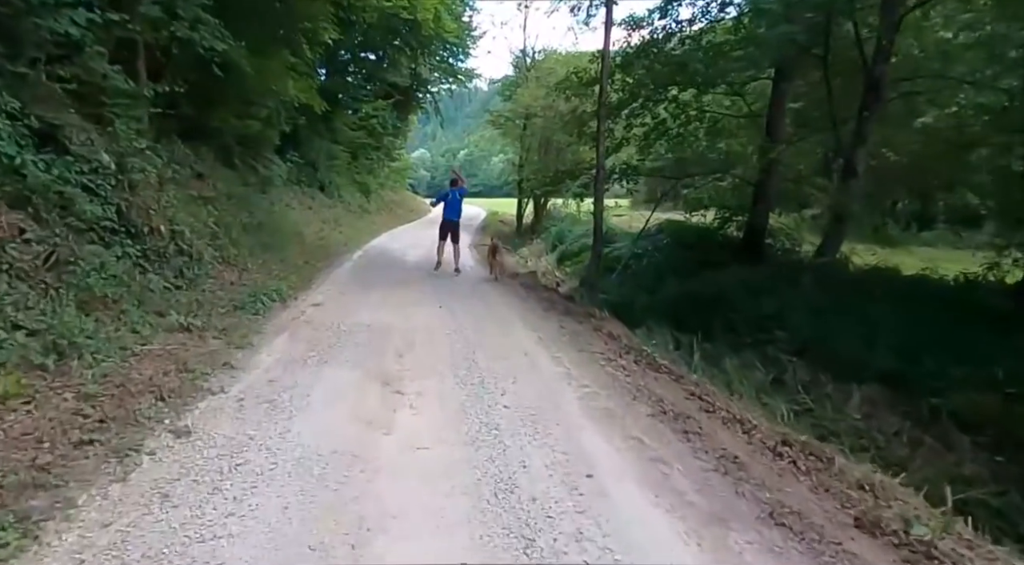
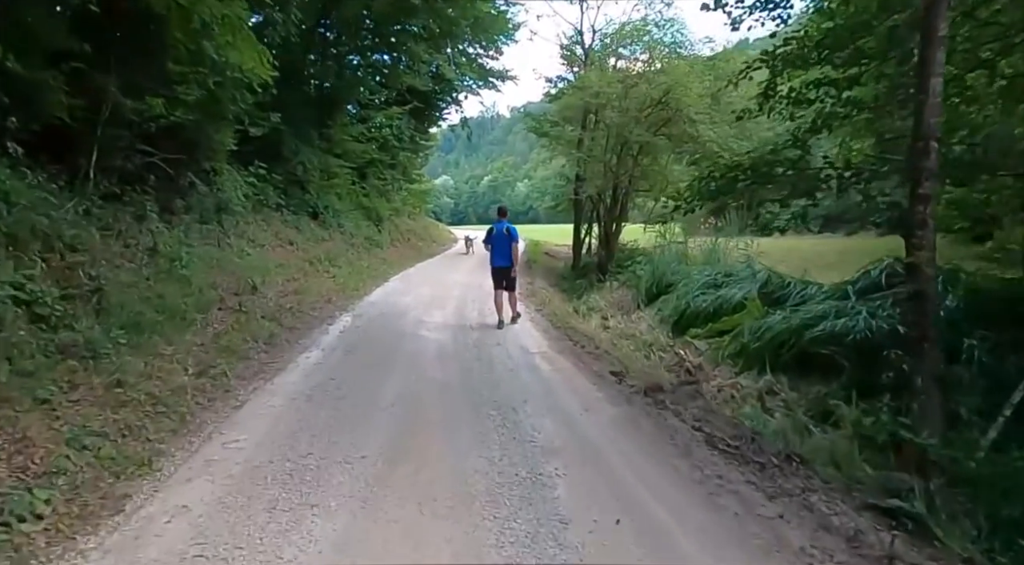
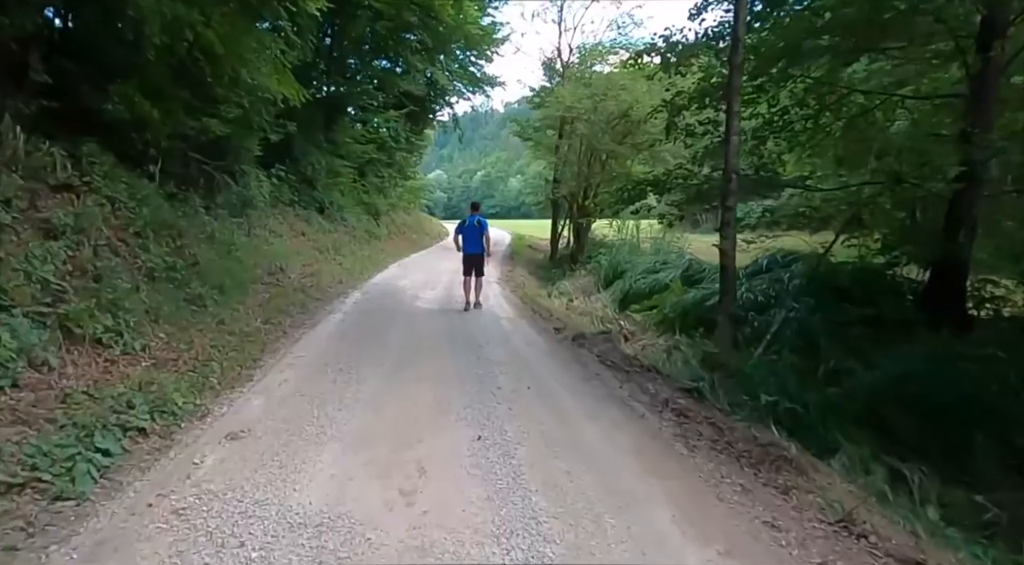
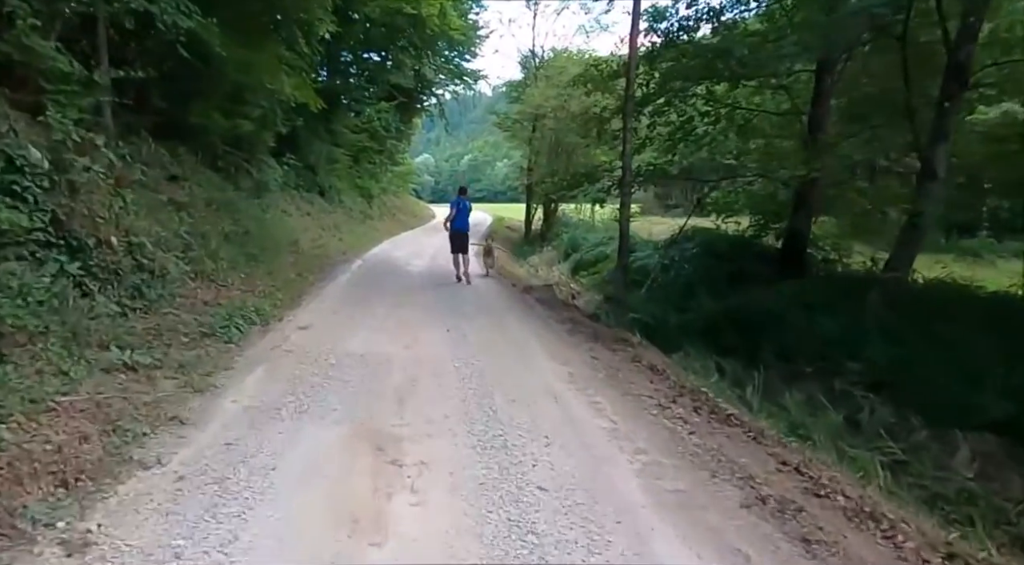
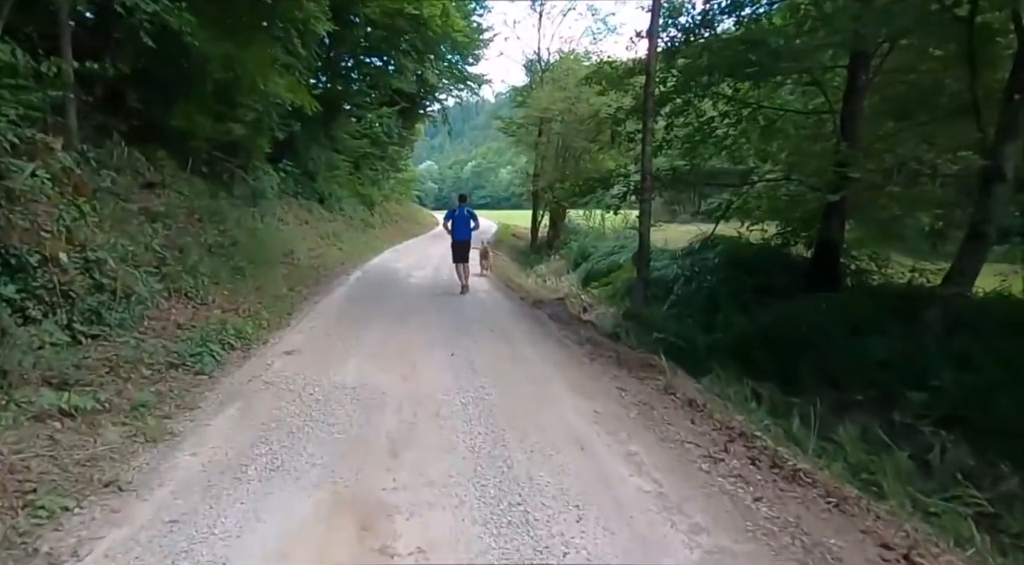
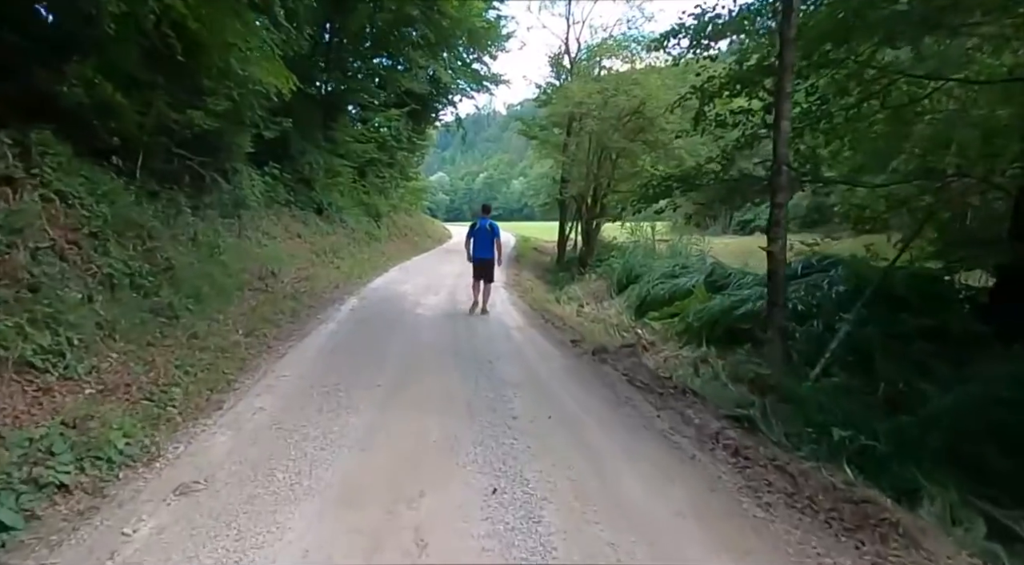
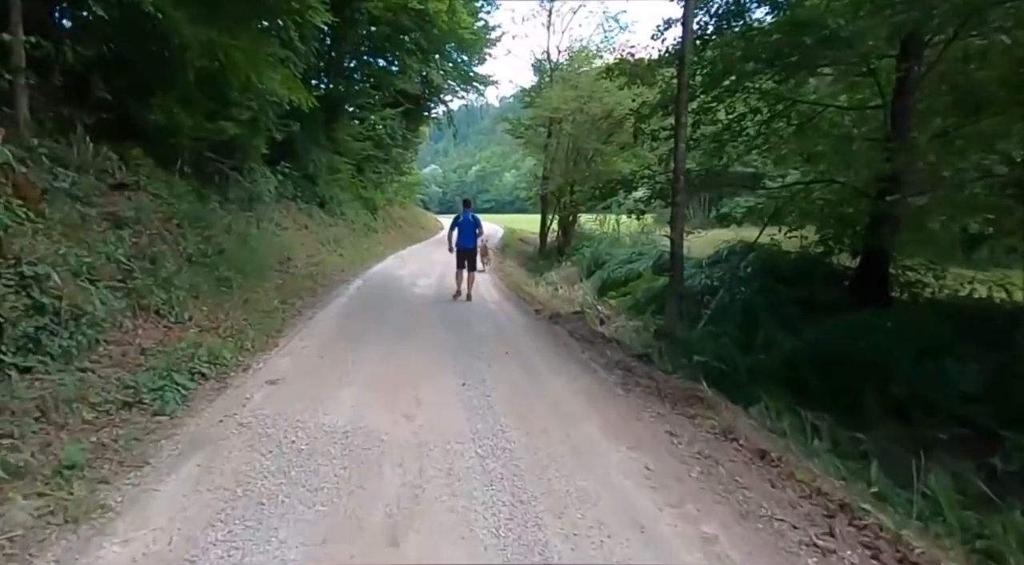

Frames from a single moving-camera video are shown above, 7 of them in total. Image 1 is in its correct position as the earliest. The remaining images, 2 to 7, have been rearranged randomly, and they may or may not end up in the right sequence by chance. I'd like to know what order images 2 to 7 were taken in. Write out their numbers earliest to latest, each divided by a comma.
4, 5, 7, 3, 6, 2
